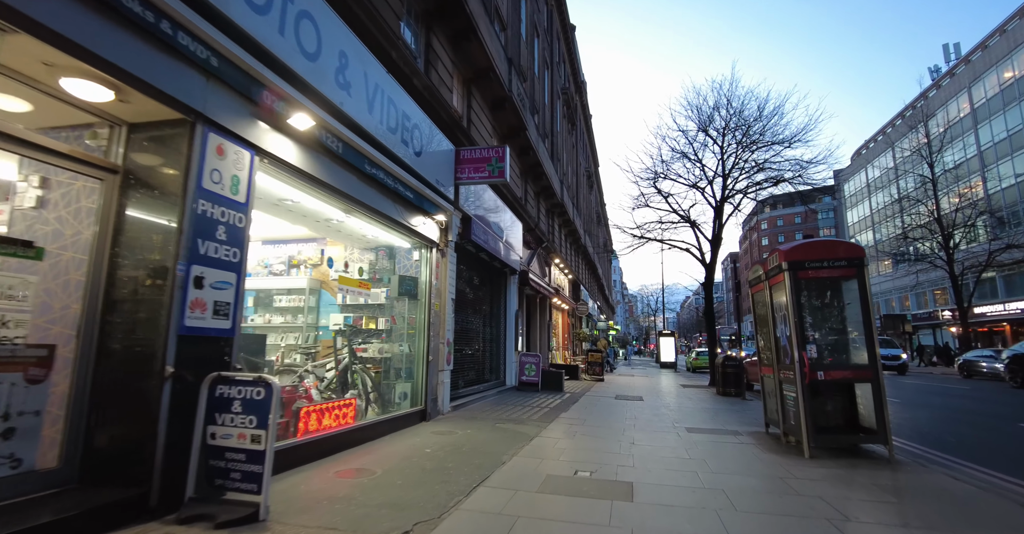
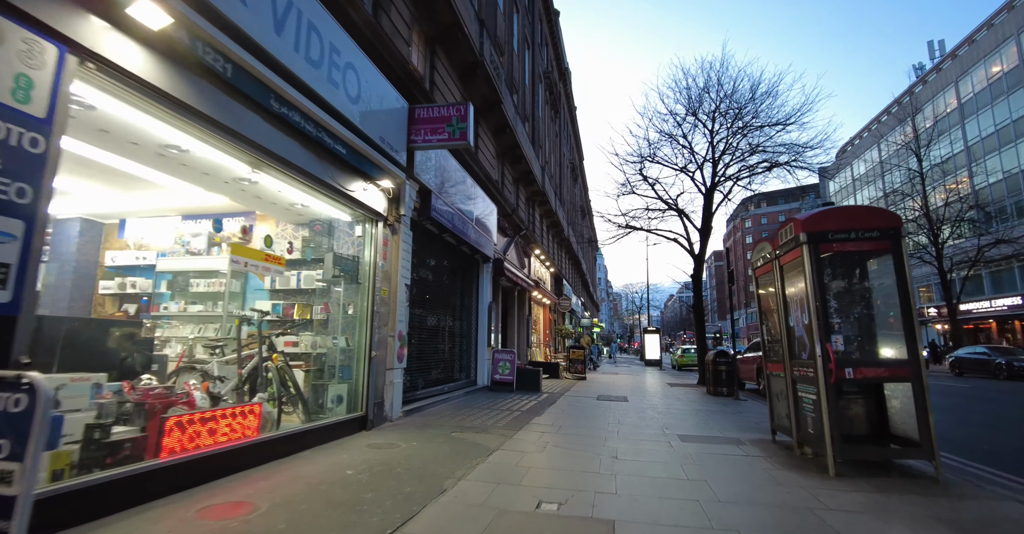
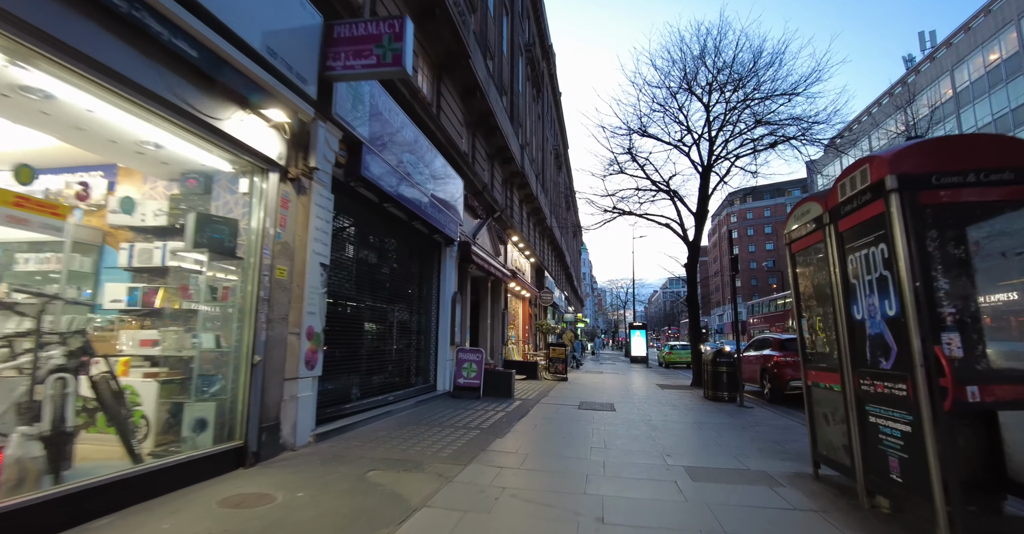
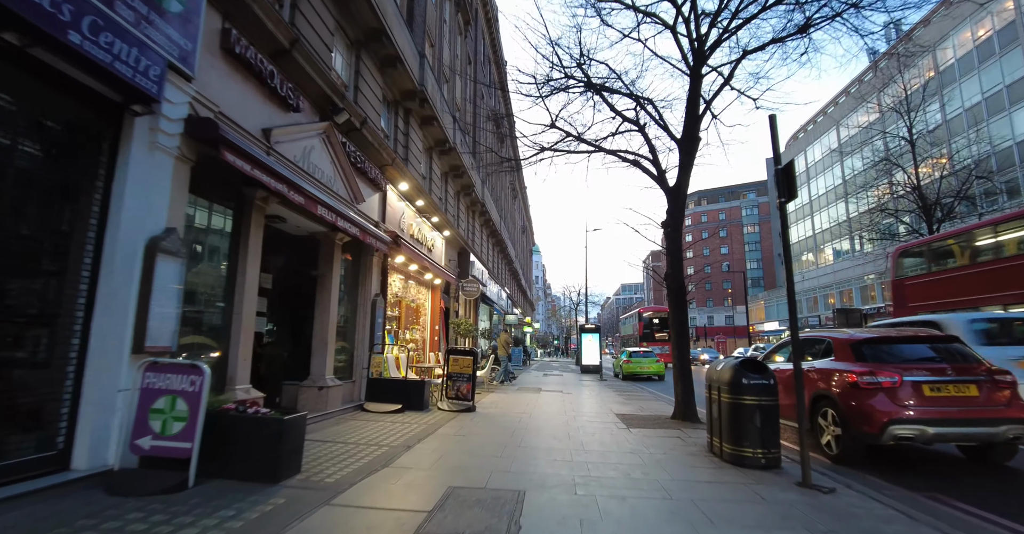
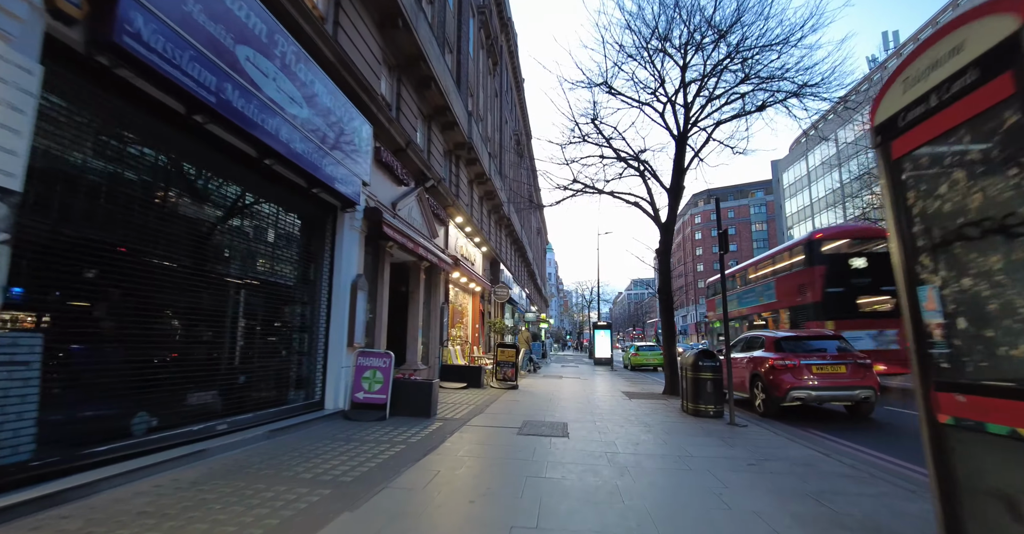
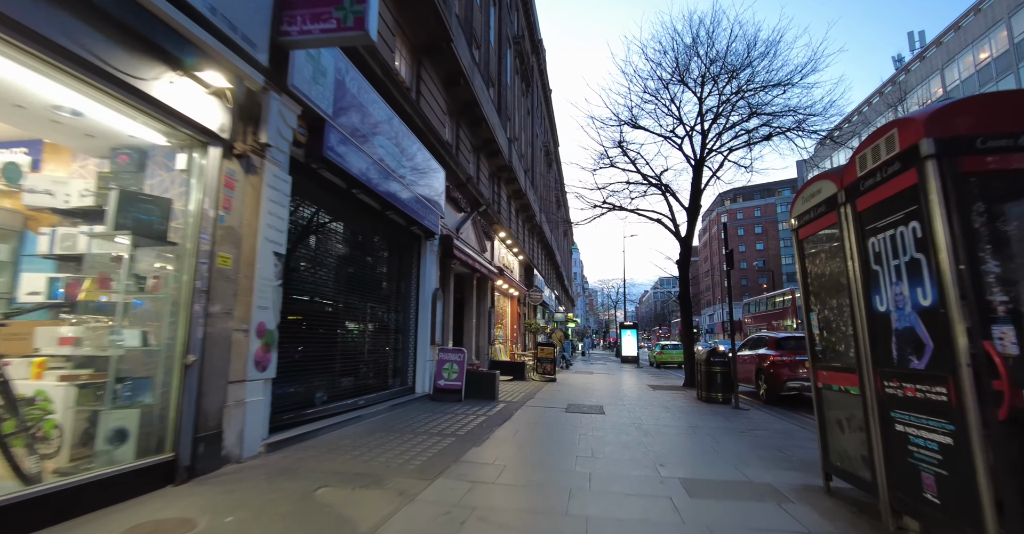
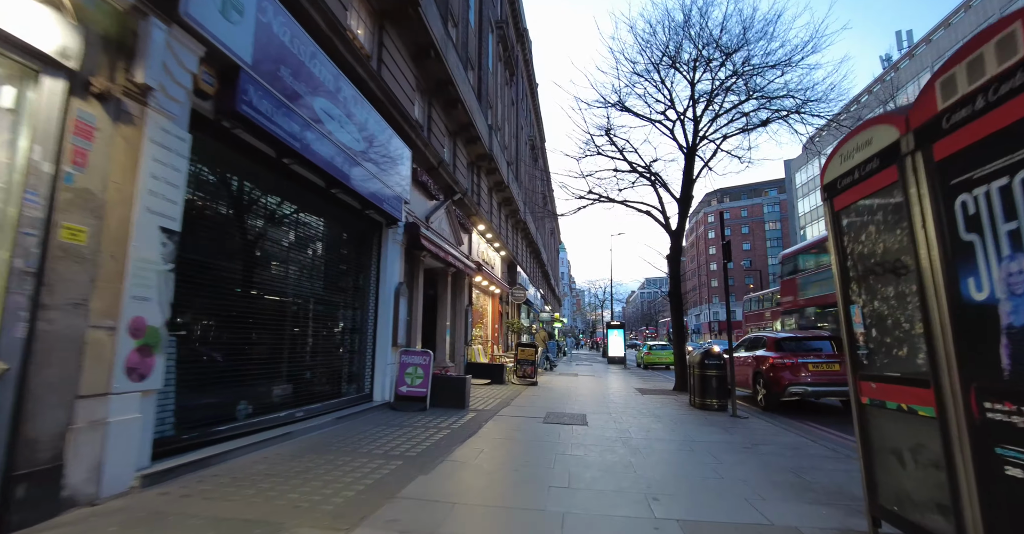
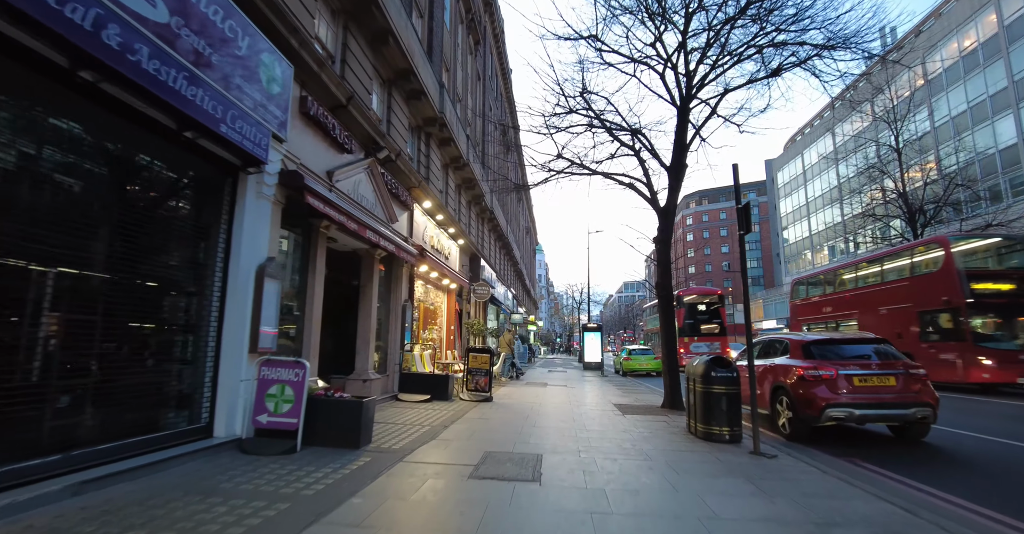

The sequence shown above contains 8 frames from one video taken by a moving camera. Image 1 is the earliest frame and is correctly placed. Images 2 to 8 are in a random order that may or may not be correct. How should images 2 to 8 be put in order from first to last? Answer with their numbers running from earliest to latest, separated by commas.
2, 3, 6, 7, 5, 8, 4
